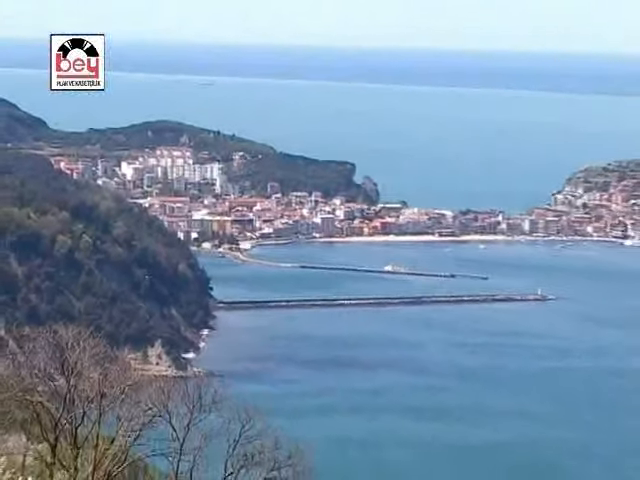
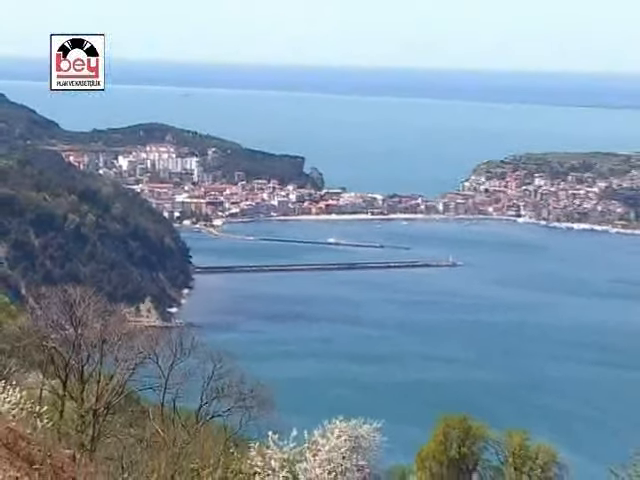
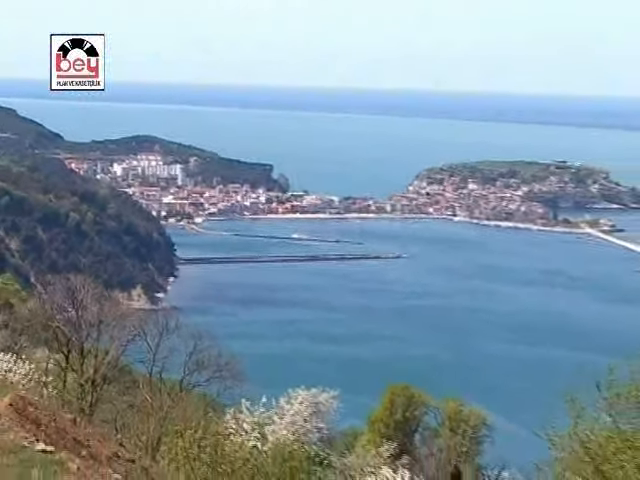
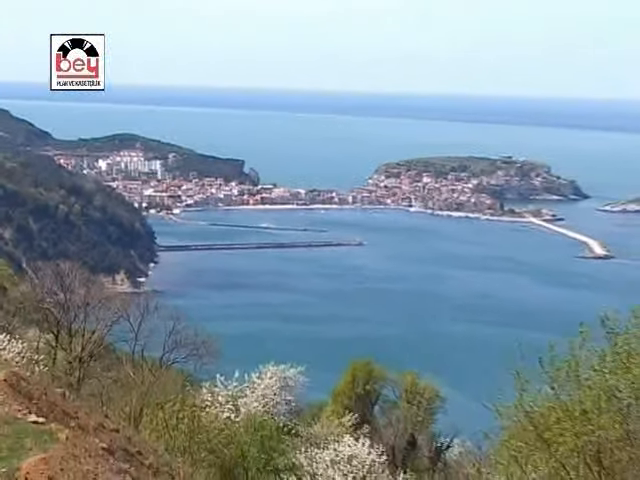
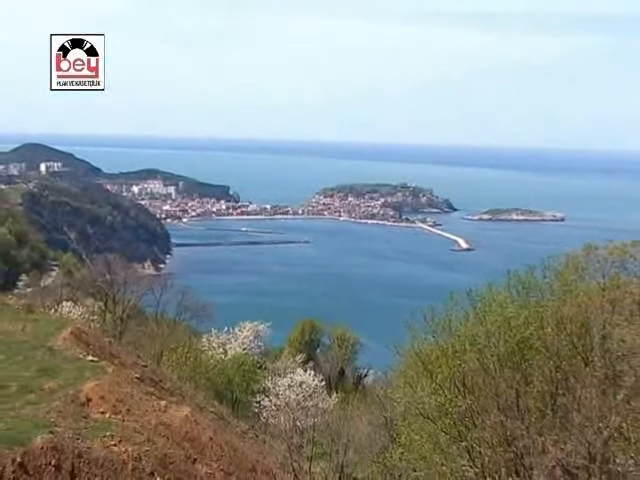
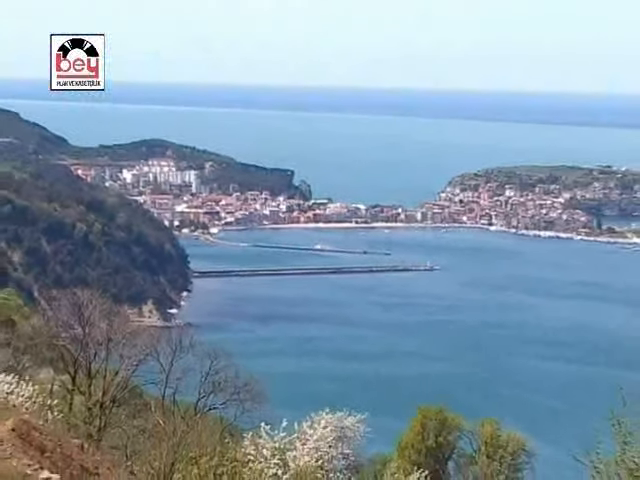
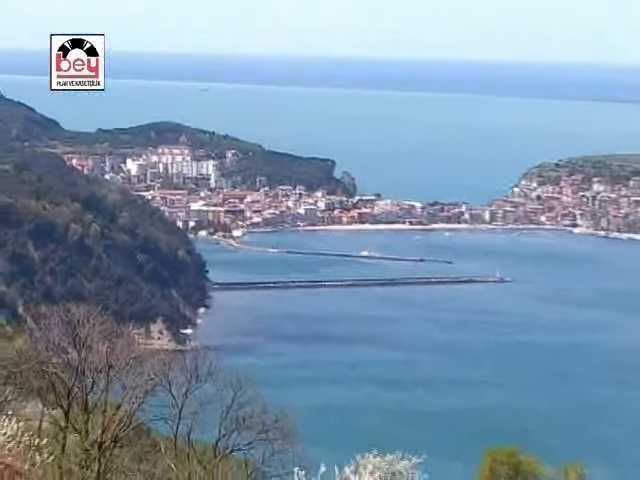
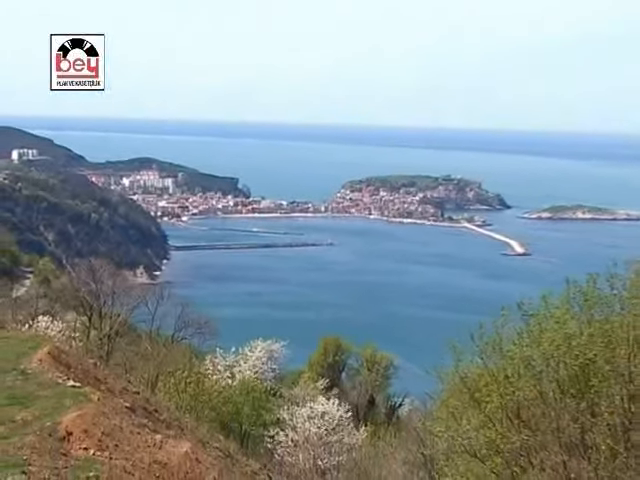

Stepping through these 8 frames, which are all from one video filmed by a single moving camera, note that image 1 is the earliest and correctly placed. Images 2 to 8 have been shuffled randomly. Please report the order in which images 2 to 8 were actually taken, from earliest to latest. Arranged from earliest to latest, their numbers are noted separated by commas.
7, 2, 6, 3, 4, 8, 5
